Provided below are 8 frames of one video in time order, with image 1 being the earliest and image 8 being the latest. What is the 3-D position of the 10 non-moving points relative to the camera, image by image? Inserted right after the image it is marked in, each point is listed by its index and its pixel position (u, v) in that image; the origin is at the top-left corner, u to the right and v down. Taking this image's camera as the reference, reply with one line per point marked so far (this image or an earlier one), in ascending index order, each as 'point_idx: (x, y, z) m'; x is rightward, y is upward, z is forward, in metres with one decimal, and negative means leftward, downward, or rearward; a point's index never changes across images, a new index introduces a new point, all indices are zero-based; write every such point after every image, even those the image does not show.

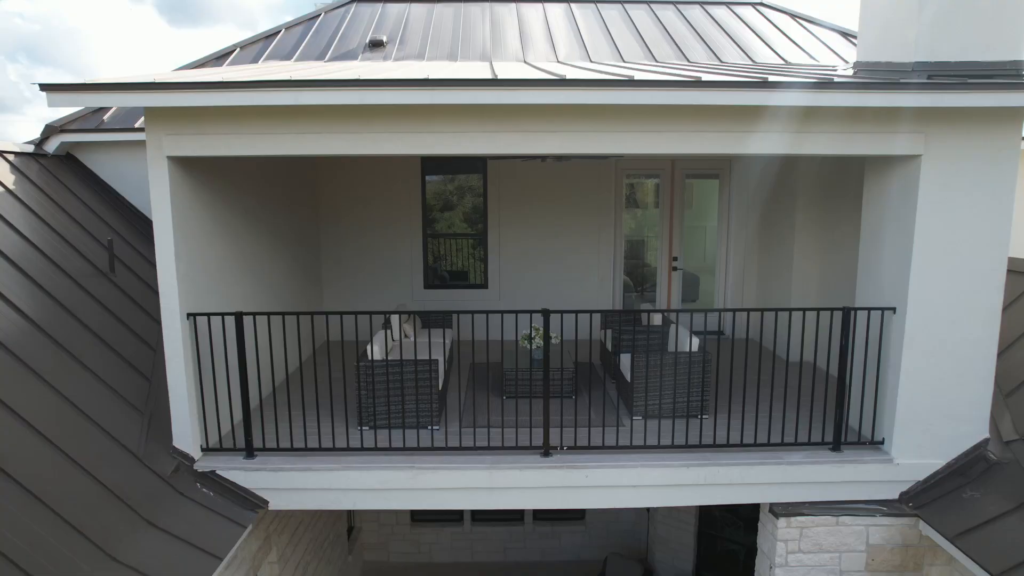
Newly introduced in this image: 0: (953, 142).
0: (+2.7, +0.9, +3.8) m
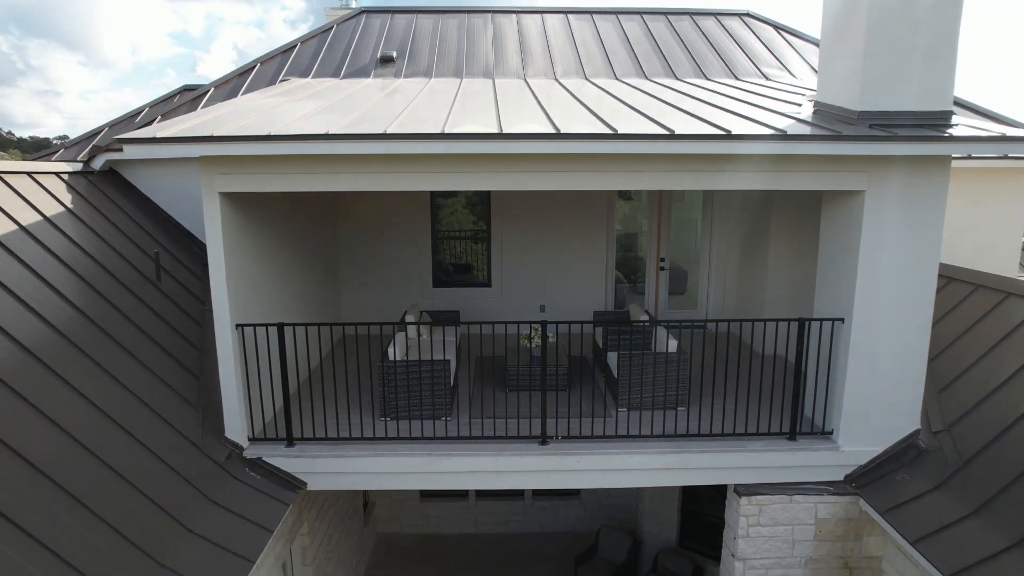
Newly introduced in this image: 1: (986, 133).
0: (+2.7, +0.8, +4.4) m
1: (+3.1, +1.0, +4.1) m
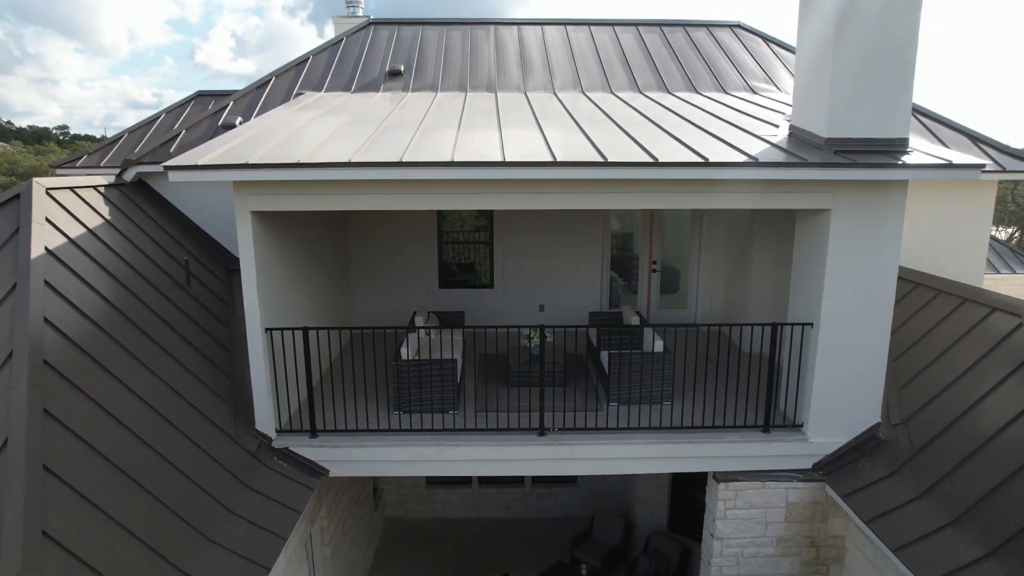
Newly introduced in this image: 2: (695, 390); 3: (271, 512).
0: (+2.7, +0.7, +4.9) m
1: (+3.1, +0.9, +4.6) m
2: (+1.8, -1.0, +6.3) m
3: (-1.9, -1.7, +4.9) m
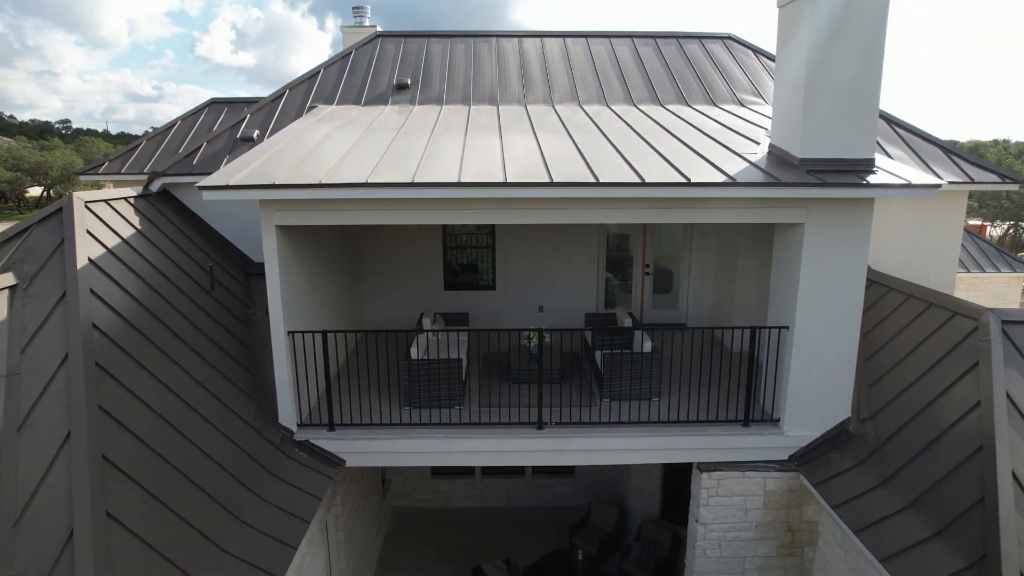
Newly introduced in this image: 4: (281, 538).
0: (+2.7, +0.6, +5.4) m
1: (+3.1, +0.9, +5.1) m
2: (+1.9, -1.1, +6.8) m
3: (-1.9, -1.8, +5.4) m
4: (-1.8, -2.0, +5.0) m
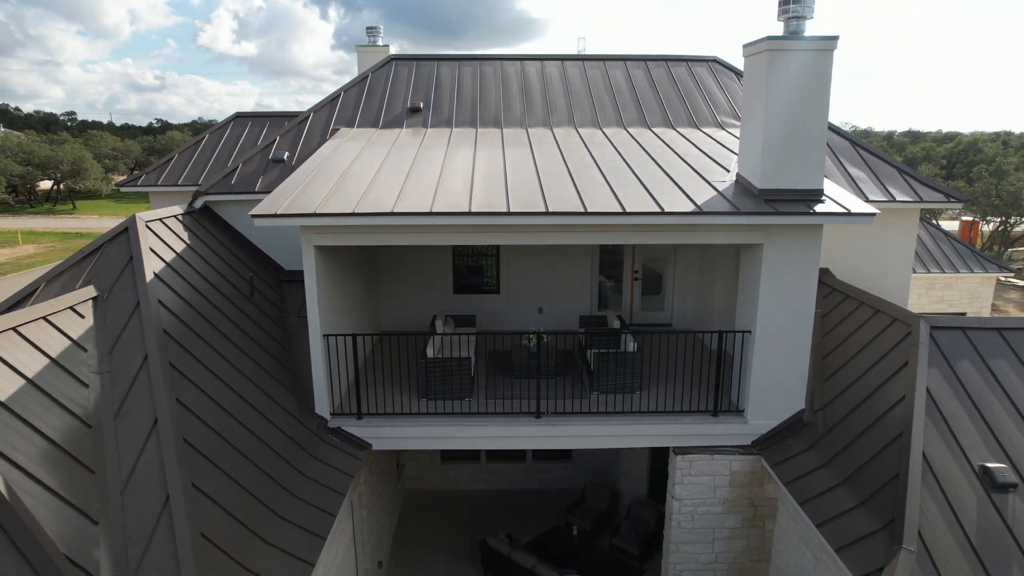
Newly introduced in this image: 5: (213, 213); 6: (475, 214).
0: (+2.7, +0.5, +6.3) m
1: (+3.1, +0.8, +6.0) m
2: (+1.9, -1.2, +7.7) m
3: (-1.8, -1.9, +6.3) m
4: (-1.8, -2.1, +6.0) m
5: (-4.0, +1.0, +8.4) m
6: (-0.4, +0.7, +6.0) m
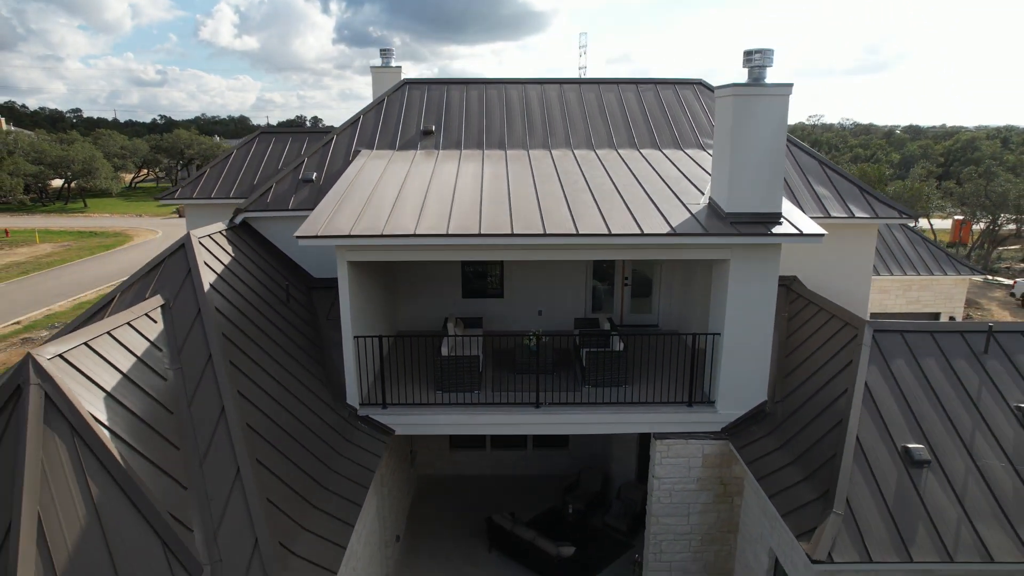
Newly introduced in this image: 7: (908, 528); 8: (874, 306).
0: (+2.8, +0.4, +7.4) m
1: (+3.2, +0.6, +7.1) m
2: (+1.9, -1.3, +8.8) m
3: (-1.8, -2.0, +7.5) m
4: (-1.7, -2.2, +7.1) m
5: (-4.0, +0.9, +9.5) m
6: (-0.3, +0.6, +7.1) m
7: (+3.6, -2.2, +5.7) m
8: (+9.4, -0.4, +16.2) m
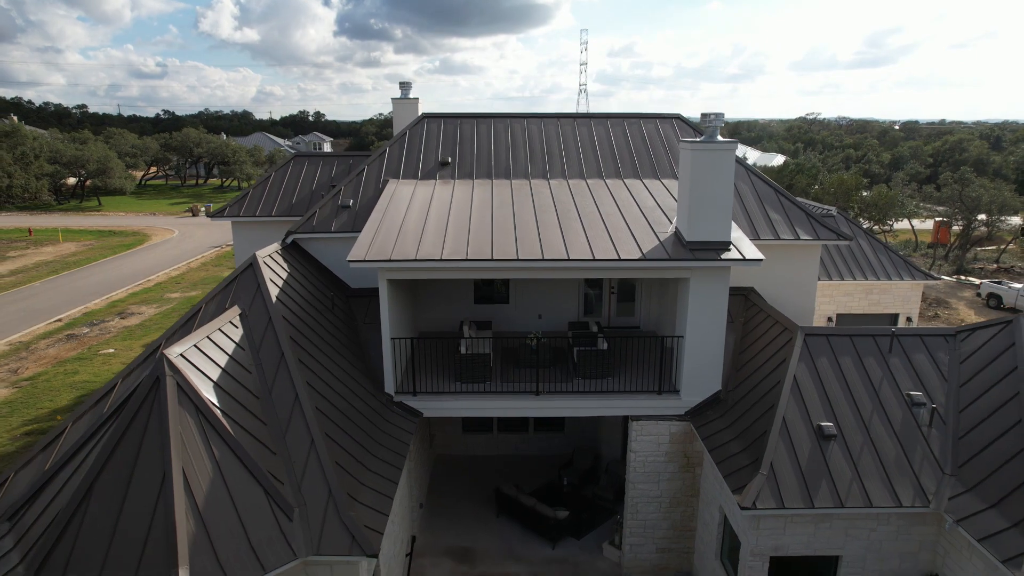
0: (+2.8, +0.2, +9.3) m
1: (+3.2, +0.5, +9.0) m
2: (+2.0, -1.4, +10.7) m
3: (-1.7, -2.2, +9.4) m
4: (-1.7, -2.4, +9.0) m
5: (-3.9, +0.8, +11.4) m
6: (-0.3, +0.4, +9.0) m
7: (+3.7, -2.4, +7.6) m
8: (+9.5, -0.5, +18.1) m
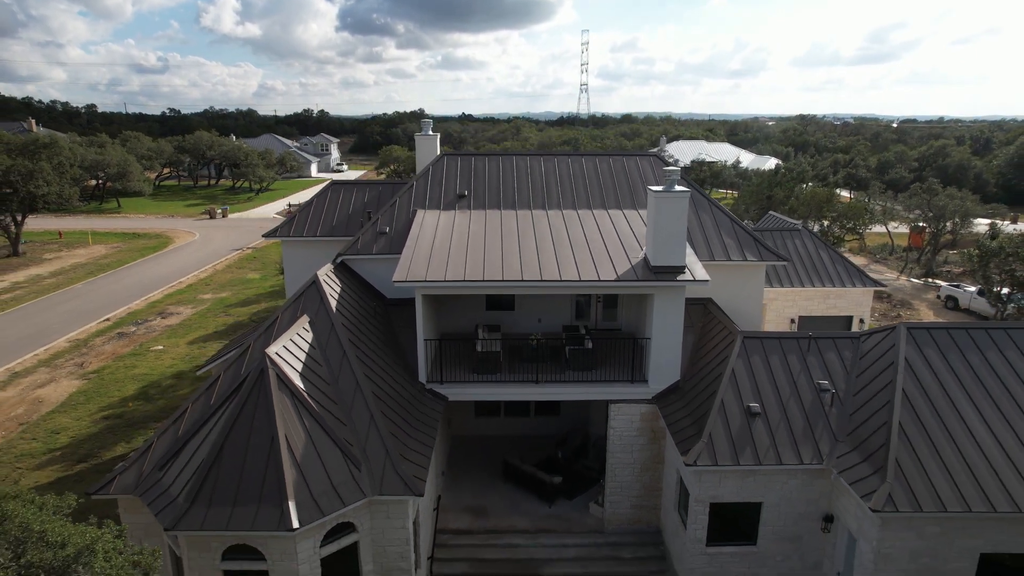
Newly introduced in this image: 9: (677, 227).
0: (+2.9, 0.0, +12.0) m
1: (+3.3, +0.2, +11.7) m
2: (+2.1, -1.7, +13.5) m
3: (-1.6, -2.5, +12.2) m
4: (-1.6, -2.6, +11.8) m
5: (-3.8, +0.5, +14.1) m
6: (-0.2, +0.2, +11.7) m
7: (+3.8, -2.7, +10.4) m
8: (+9.6, -0.7, +20.8) m
9: (+3.2, +1.2, +11.8) m
